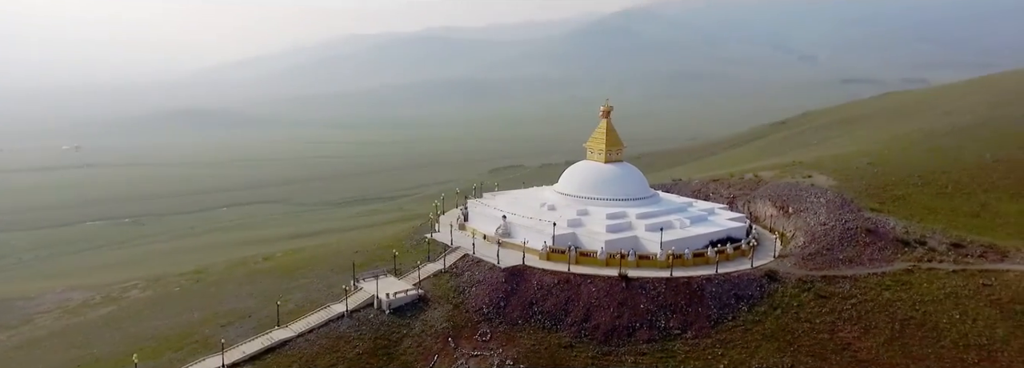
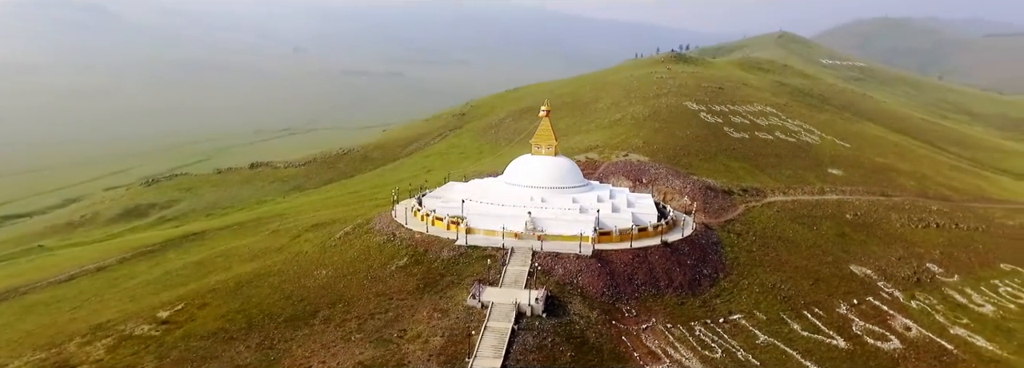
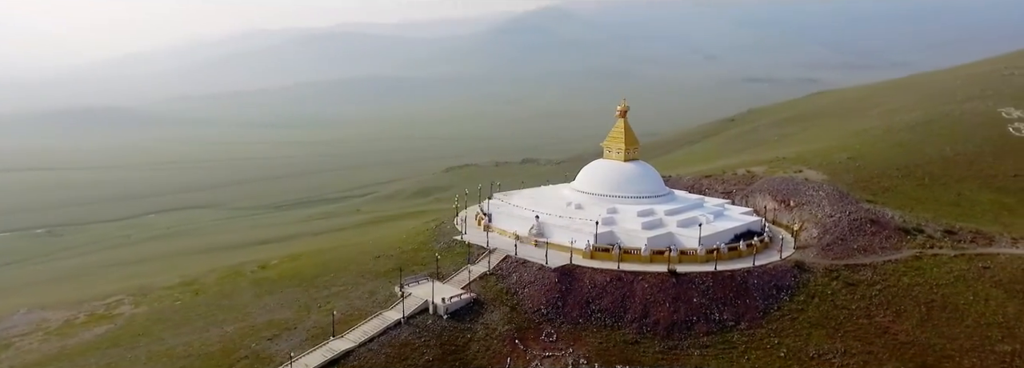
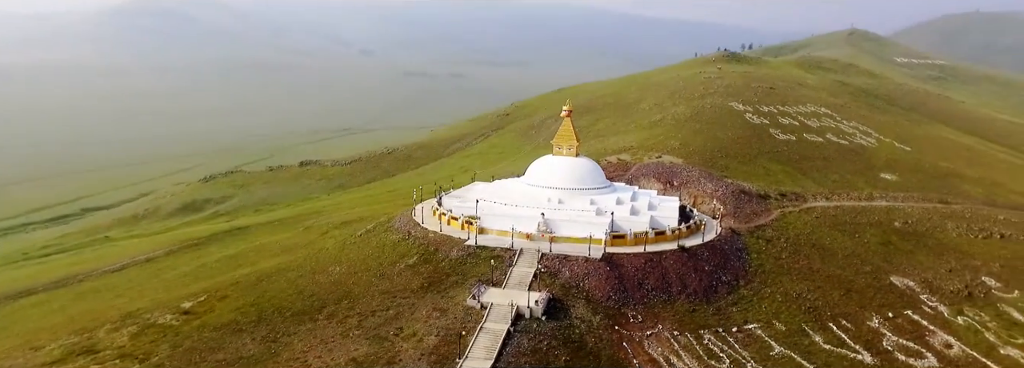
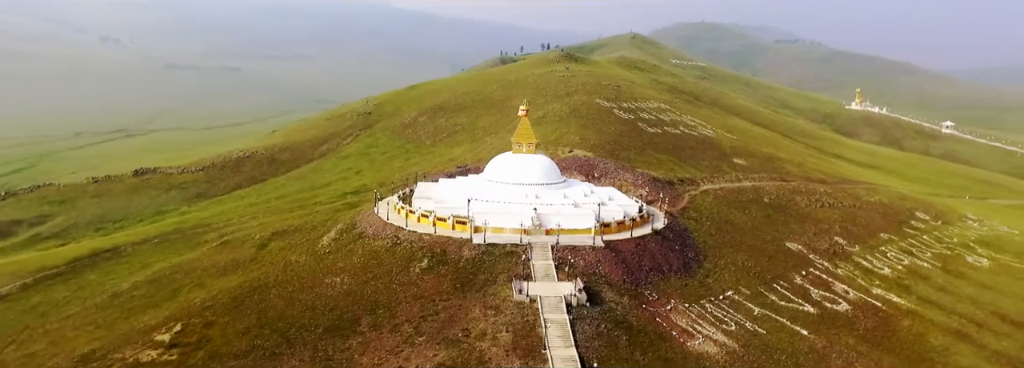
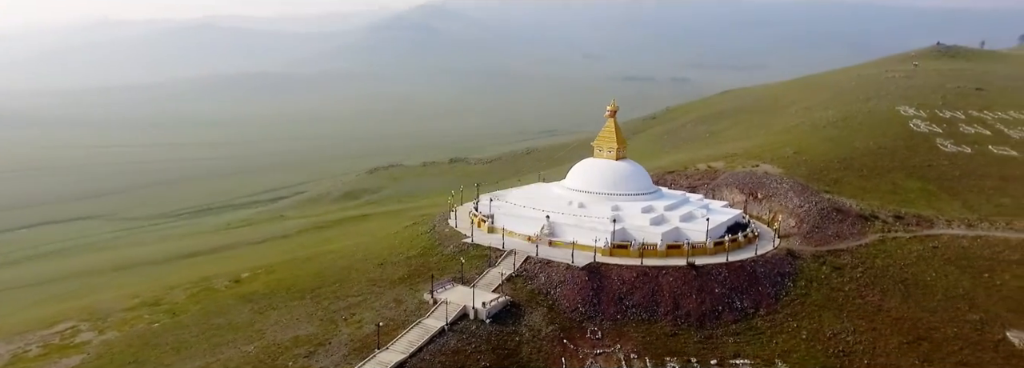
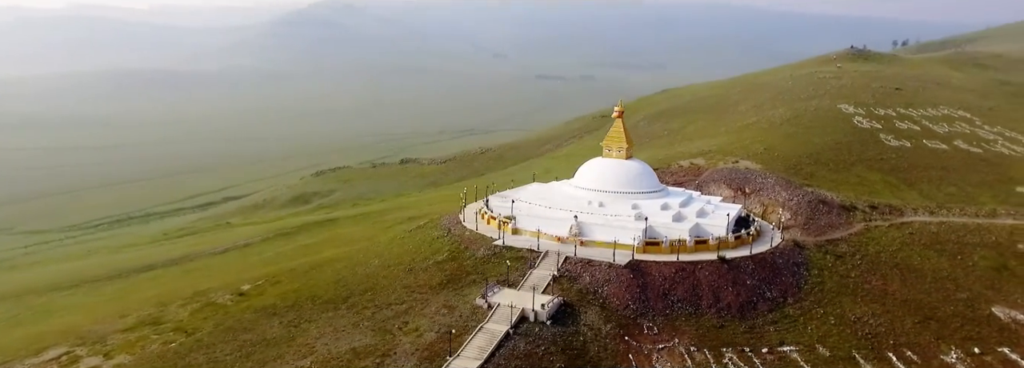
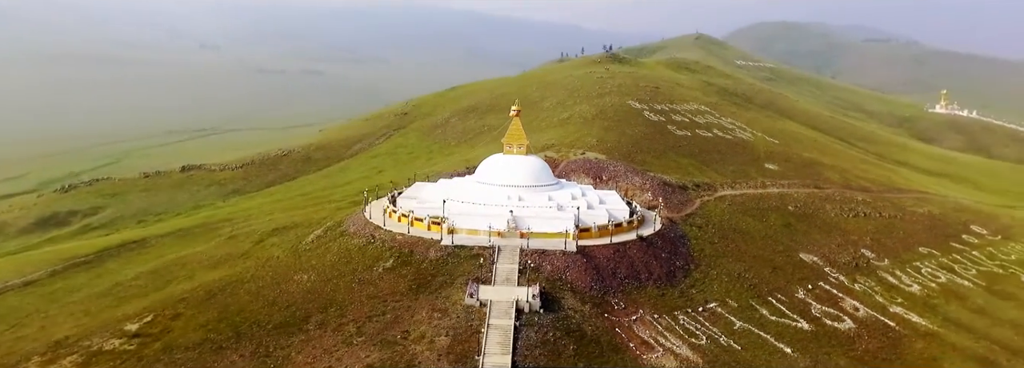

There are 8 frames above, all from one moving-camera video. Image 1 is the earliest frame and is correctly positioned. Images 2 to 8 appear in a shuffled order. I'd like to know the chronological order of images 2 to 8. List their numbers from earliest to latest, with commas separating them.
3, 6, 7, 4, 2, 8, 5
